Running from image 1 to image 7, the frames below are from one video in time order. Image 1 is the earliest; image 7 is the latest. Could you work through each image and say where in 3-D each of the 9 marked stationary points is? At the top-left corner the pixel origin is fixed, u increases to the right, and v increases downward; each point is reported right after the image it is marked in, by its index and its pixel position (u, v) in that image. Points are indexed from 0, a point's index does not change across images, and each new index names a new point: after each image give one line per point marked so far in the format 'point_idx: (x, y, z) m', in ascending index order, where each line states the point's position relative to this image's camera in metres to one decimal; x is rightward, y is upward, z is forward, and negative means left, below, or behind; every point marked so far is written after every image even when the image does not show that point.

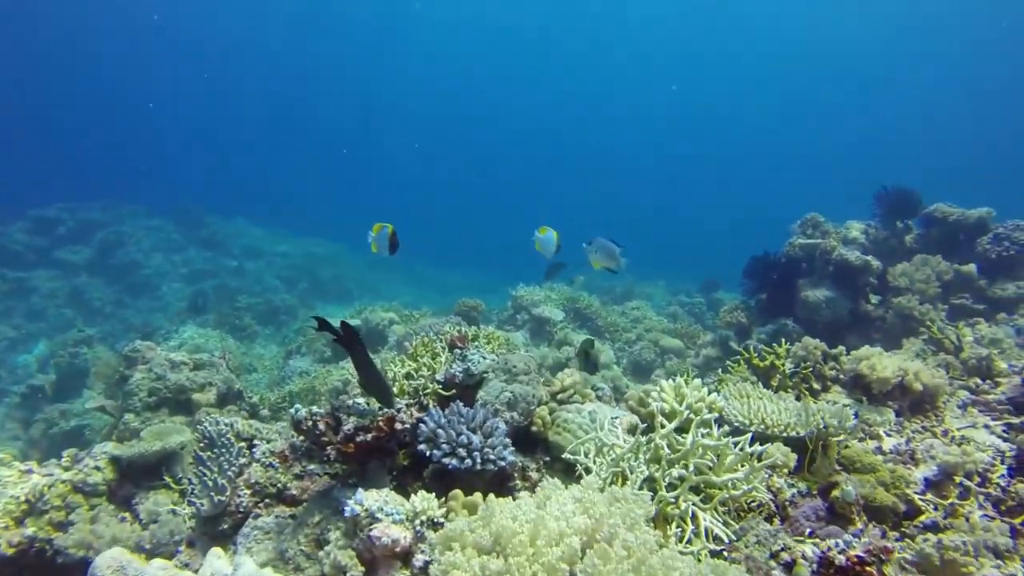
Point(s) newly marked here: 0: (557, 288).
0: (+1.1, 0.0, +16.4) m
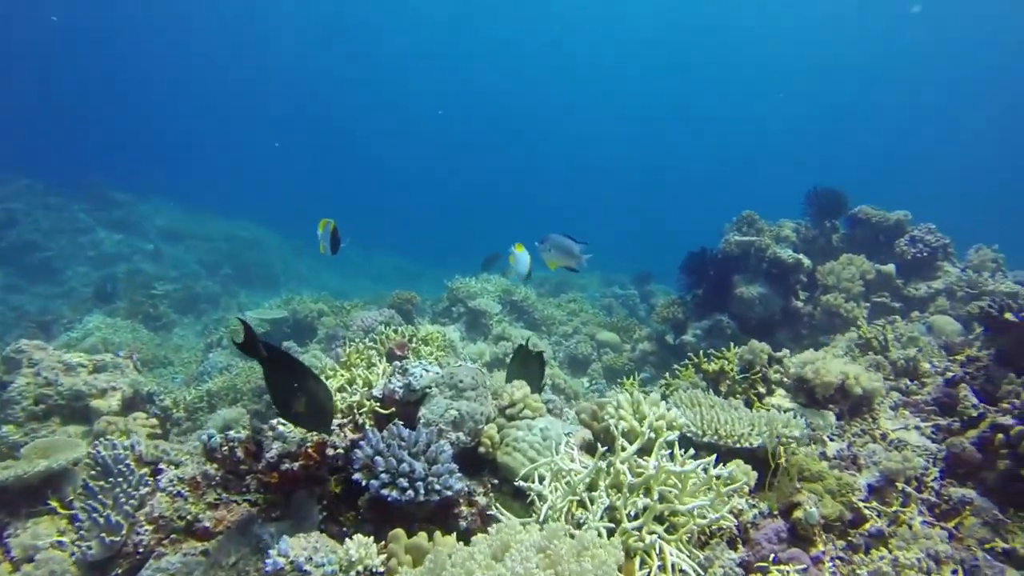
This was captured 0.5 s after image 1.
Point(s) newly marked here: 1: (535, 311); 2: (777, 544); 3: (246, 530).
0: (-0.7, +0.3, +16.1) m
1: (+0.4, -0.6, +14.5) m
2: (+1.4, -1.4, +3.0) m
3: (-1.5, -1.4, +3.1) m
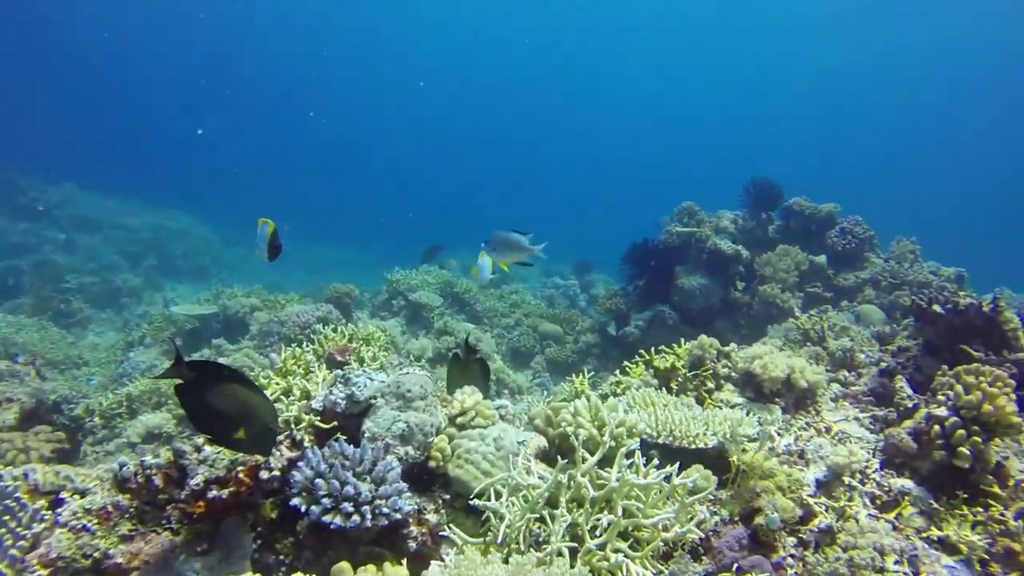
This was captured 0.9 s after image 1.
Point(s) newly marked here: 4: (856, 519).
0: (-2.3, +0.5, +15.7) m
1: (-1.0, -0.4, +14.3) m
2: (+1.2, -1.4, +2.9) m
3: (-1.7, -1.4, +2.7) m
4: (+2.4, -1.6, +3.8) m
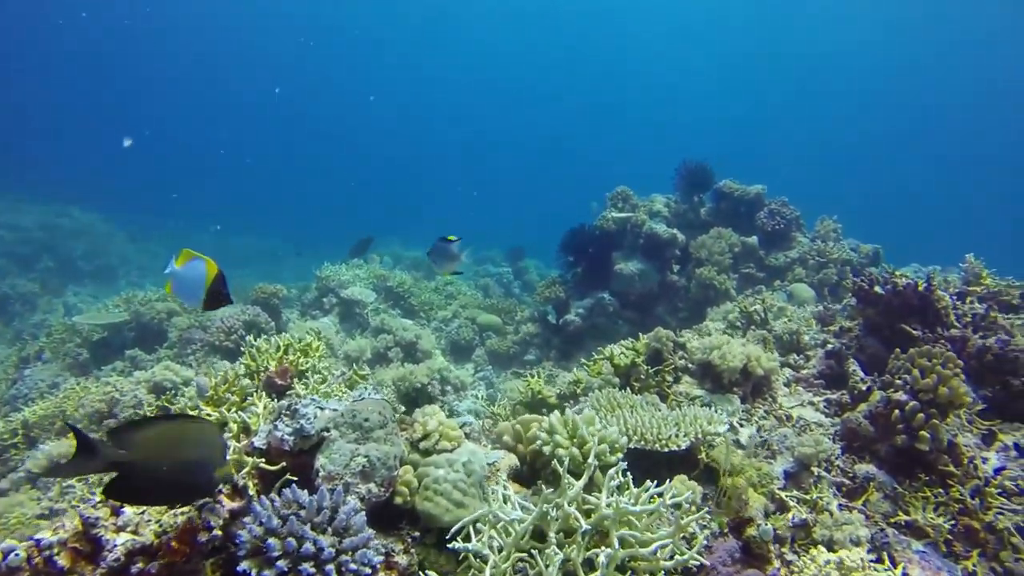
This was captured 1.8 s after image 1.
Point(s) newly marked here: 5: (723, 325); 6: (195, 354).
0: (-4.0, +0.6, +15.0) m
1: (-2.4, -0.2, +13.7) m
2: (+1.1, -1.4, +2.8) m
3: (-1.8, -1.5, +2.2) m
4: (+2.2, -1.6, +3.8) m
5: (+3.4, -0.6, +8.9) m
6: (-5.5, -1.1, +9.5) m
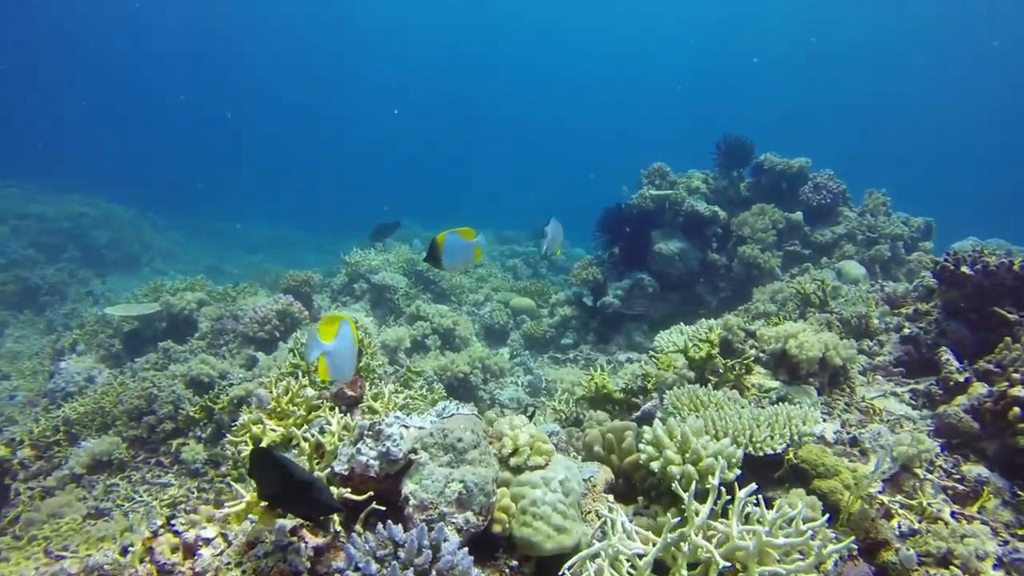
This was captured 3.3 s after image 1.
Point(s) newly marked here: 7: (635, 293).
0: (-3.2, +1.1, +14.8) m
1: (-1.7, +0.2, +13.5) m
2: (+1.6, -1.4, +2.4) m
3: (-1.3, -1.6, +2.0) m
4: (+2.8, -1.5, +3.5) m
5: (+4.1, -0.3, +8.5) m
6: (-4.8, -1.0, +9.3) m
7: (+2.6, -0.1, +11.5) m
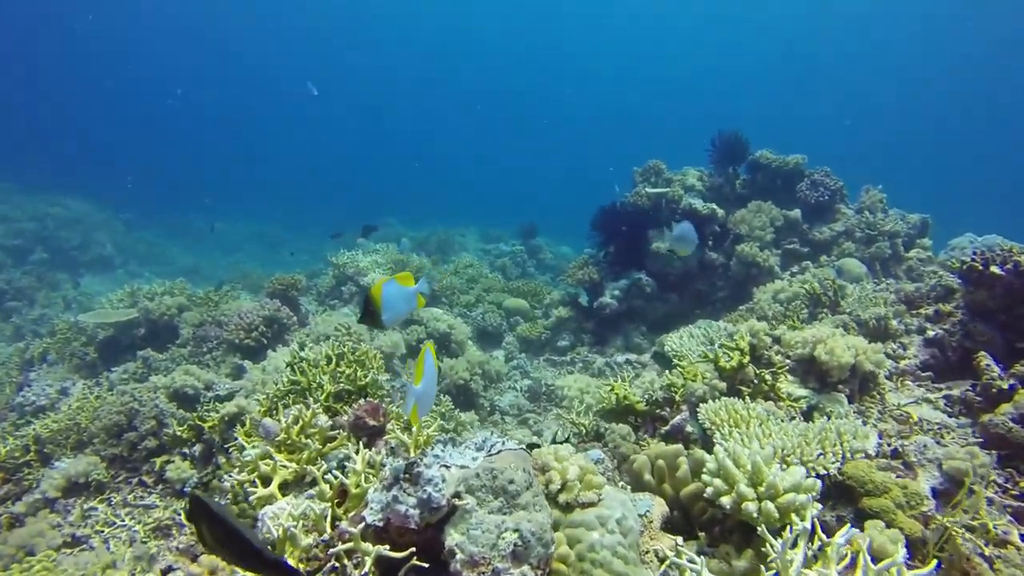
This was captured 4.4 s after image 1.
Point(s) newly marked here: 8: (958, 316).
0: (-3.4, +1.0, +14.3) m
1: (-1.8, +0.1, +13.1) m
2: (+1.9, -1.4, +2.2) m
3: (-1.0, -1.7, +1.6) m
4: (+3.0, -1.5, +3.3) m
5: (+4.1, -0.3, +8.3) m
6: (-4.8, -1.1, +8.8) m
7: (+2.5, -0.1, +11.2) m
8: (+4.6, -0.3, +5.5) m
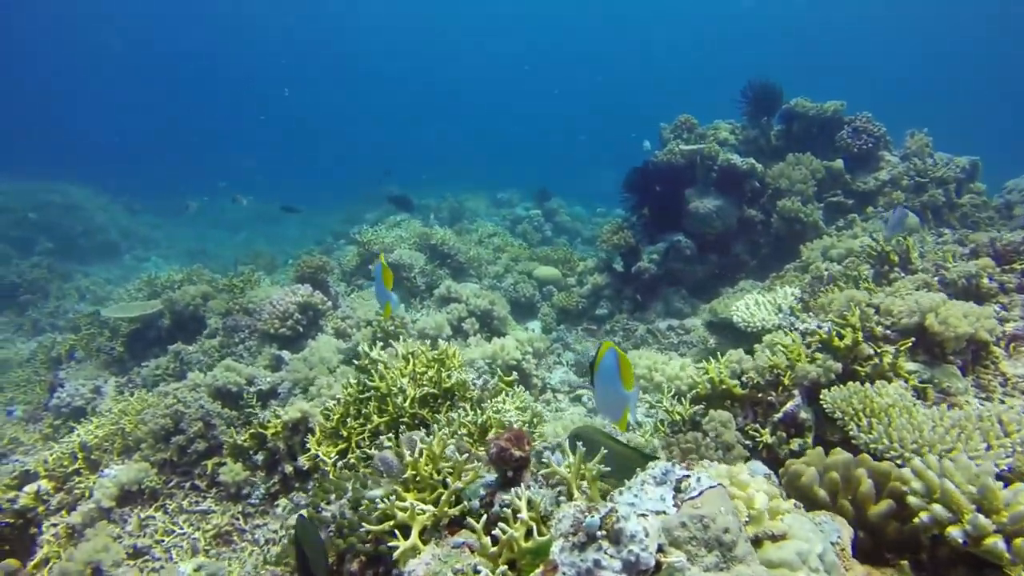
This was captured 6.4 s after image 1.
0: (-2.7, +1.7, +13.8) m
1: (-1.1, +0.8, +12.6) m
2: (+2.6, -1.4, +1.8) m
3: (-0.3, -1.8, +1.3) m
4: (+3.7, -1.3, +2.9) m
5: (+4.8, +0.3, +7.8) m
6: (-4.1, -0.9, +8.5) m
7: (+3.2, +0.6, +10.8) m
8: (+5.2, +0.1, +5.1) m
